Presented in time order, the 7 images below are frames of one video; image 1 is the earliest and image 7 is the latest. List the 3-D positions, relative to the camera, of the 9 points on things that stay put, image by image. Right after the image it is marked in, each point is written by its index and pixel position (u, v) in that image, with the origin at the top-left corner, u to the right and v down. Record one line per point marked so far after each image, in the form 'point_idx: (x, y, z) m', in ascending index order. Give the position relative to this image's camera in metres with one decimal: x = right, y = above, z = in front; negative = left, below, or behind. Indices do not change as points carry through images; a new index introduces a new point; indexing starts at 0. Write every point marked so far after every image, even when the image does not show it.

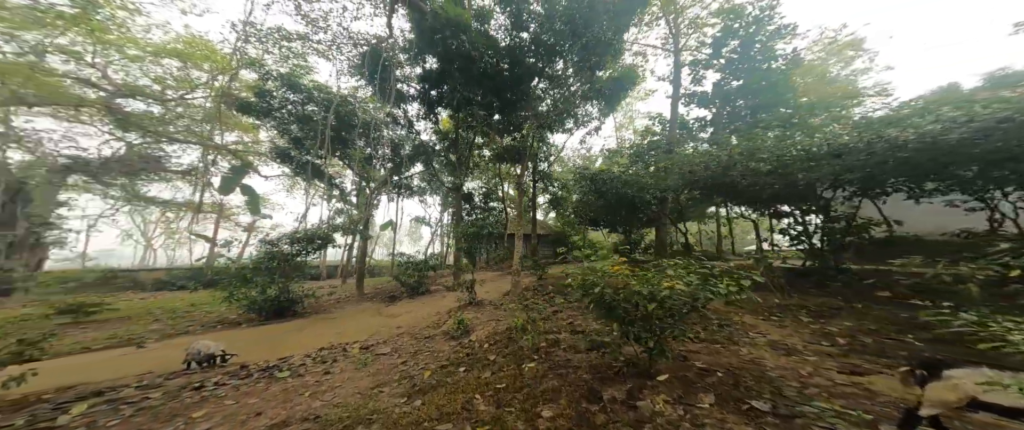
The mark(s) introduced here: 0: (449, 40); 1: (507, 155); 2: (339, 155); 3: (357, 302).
0: (-1.7, +4.6, +7.1) m
1: (-0.2, +2.3, +10.3) m
2: (-6.1, +2.1, +9.7) m
3: (-4.4, -2.6, +8.1) m
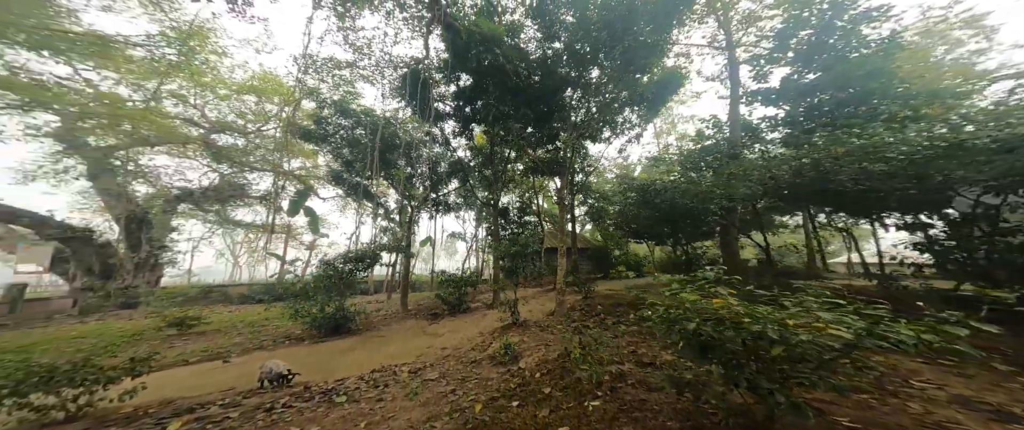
0: (-0.8, +4.2, +7.3) m
1: (+1.1, +1.7, +10.2) m
2: (-4.8, +1.5, +10.2) m
3: (-3.2, -3.1, +8.2) m
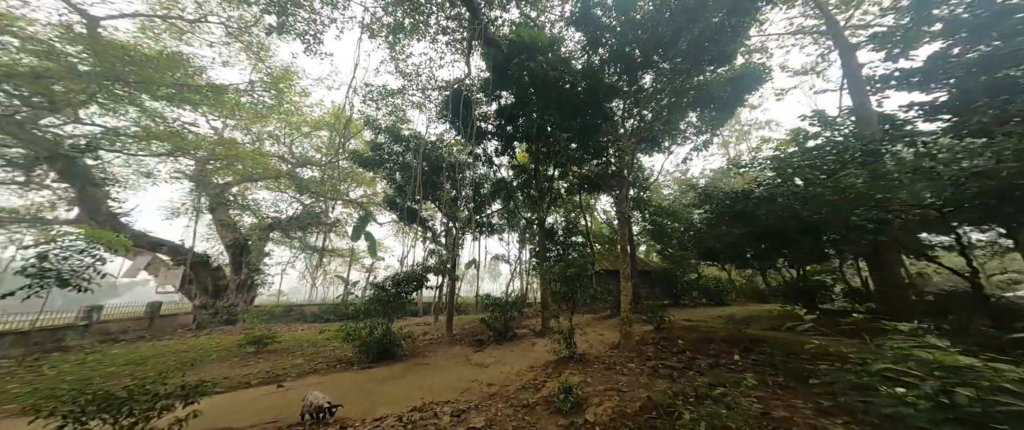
0: (+0.3, +3.7, +7.1) m
1: (+2.7, +1.1, +9.5) m
2: (-3.1, +0.7, +10.4) m
3: (-1.8, -3.6, +7.8) m
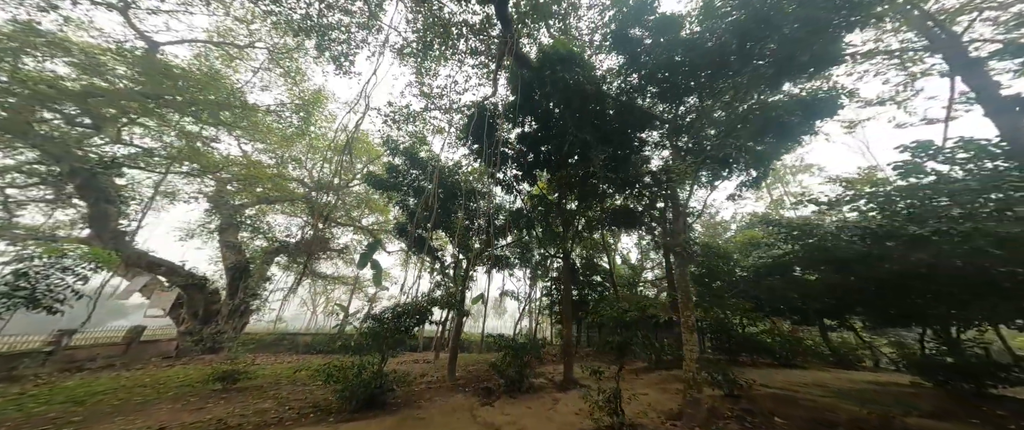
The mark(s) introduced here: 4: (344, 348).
0: (+1.0, +3.0, +6.8) m
1: (+3.4, 0.0, +8.7) m
2: (-2.5, -0.3, +9.8) m
3: (-1.5, -4.2, +6.5) m
4: (-3.5, -2.7, +5.6) m
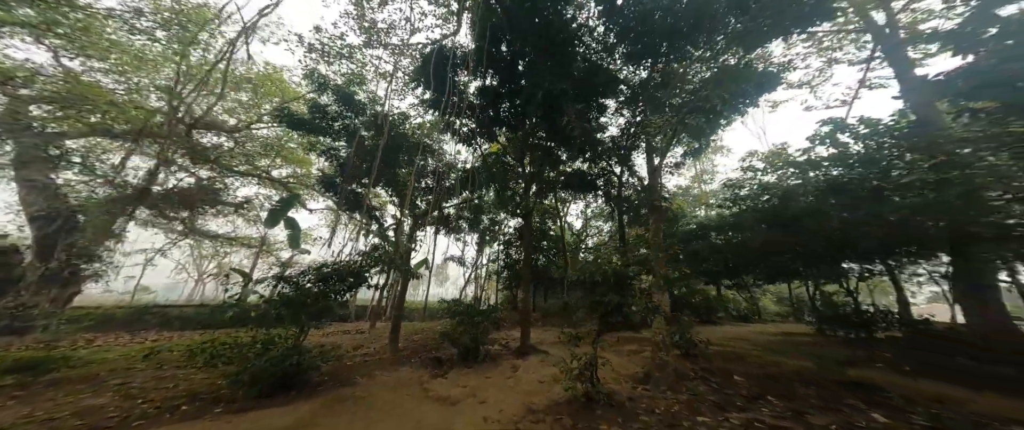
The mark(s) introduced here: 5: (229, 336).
0: (+0.3, +3.9, +6.1) m
1: (+1.9, +1.0, +8.7) m
2: (-4.0, +1.1, +8.4) m
3: (-2.6, -3.2, +5.8) m
4: (-4.3, -1.7, +4.3) m
5: (-4.7, -2.0, +4.6) m
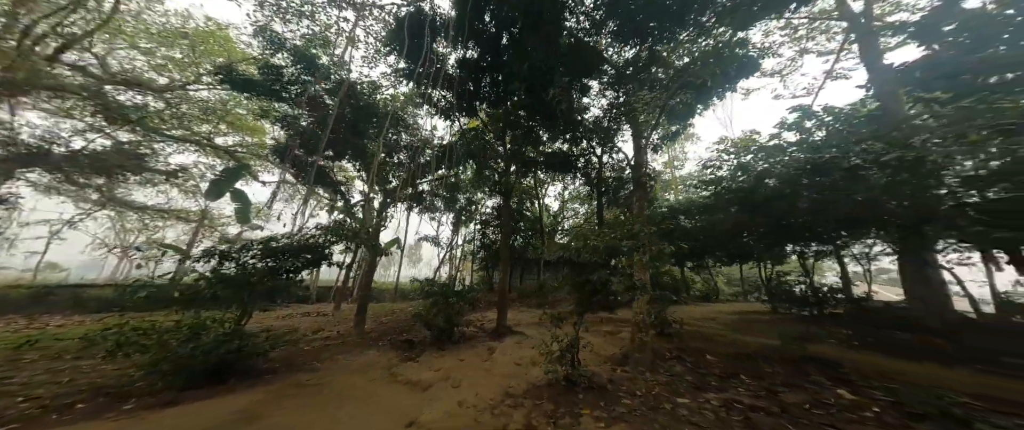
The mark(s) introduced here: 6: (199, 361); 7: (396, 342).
0: (-0.1, +4.3, +5.6) m
1: (+1.3, +1.5, +8.5) m
2: (-4.6, +1.8, +7.7) m
3: (-3.1, -2.7, +5.5) m
4: (-4.6, -1.2, +3.8) m
5: (-5.0, -1.5, +4.1) m
6: (-3.8, -1.8, +3.5) m
7: (-2.6, -2.7, +5.8) m
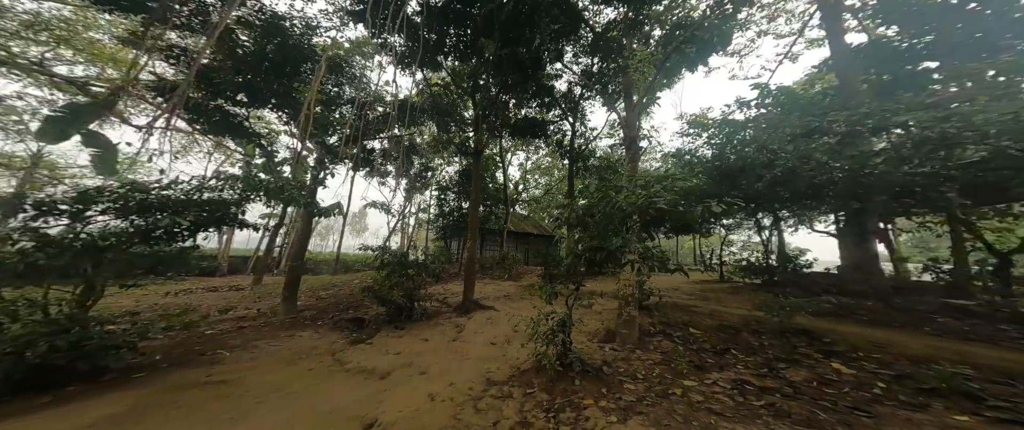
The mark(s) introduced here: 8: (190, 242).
0: (-0.4, +4.9, +4.5) m
1: (+0.4, +2.4, +7.9) m
2: (-5.3, +2.7, +6.2) m
3: (-3.7, -2.0, +4.6) m
4: (-4.8, -0.7, +2.6) m
5: (-5.3, -1.0, +2.9) m
6: (-4.0, -1.4, +2.5) m
7: (-3.2, -2.0, +5.1) m
8: (-3.8, -0.4, +3.2) m
